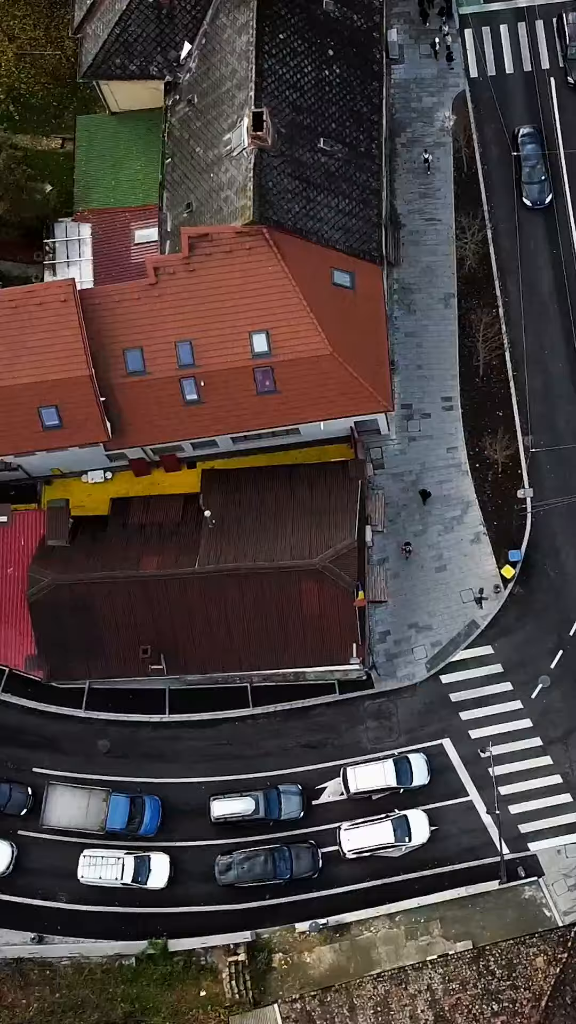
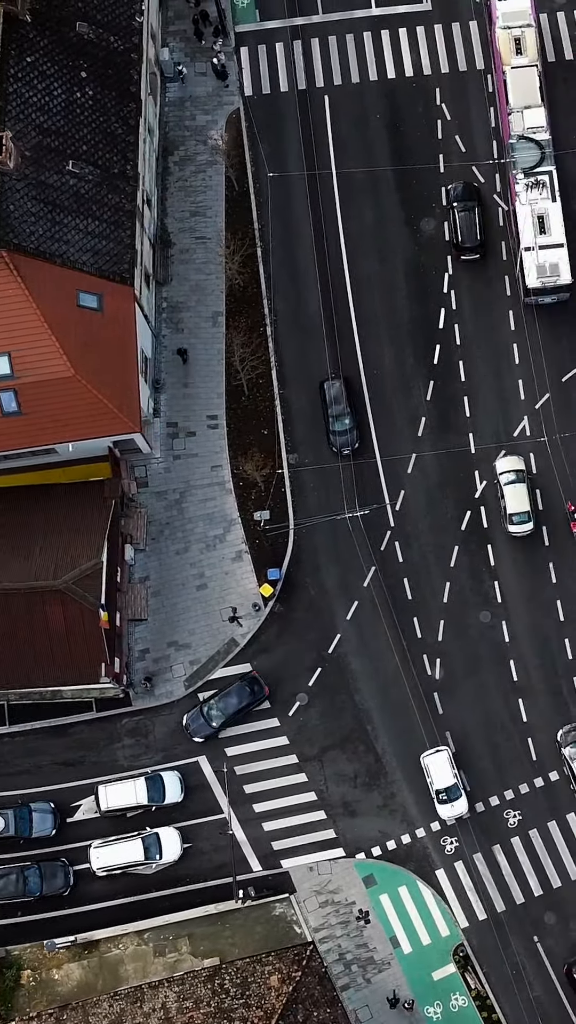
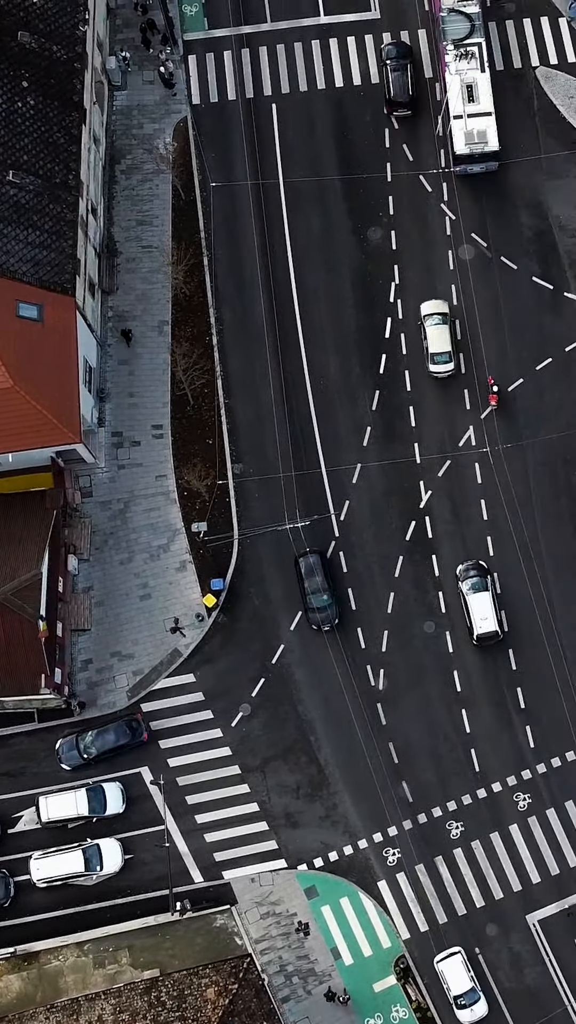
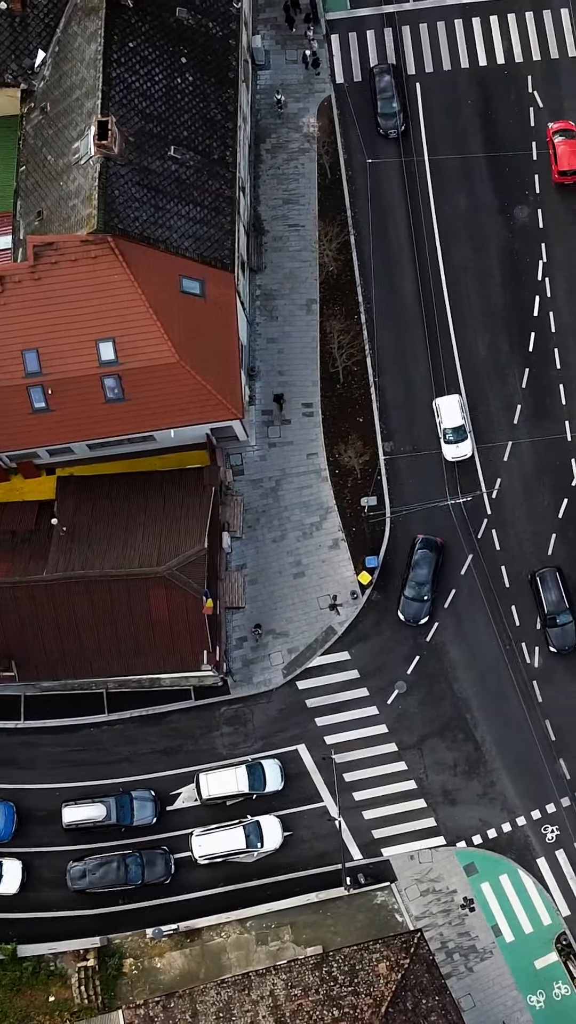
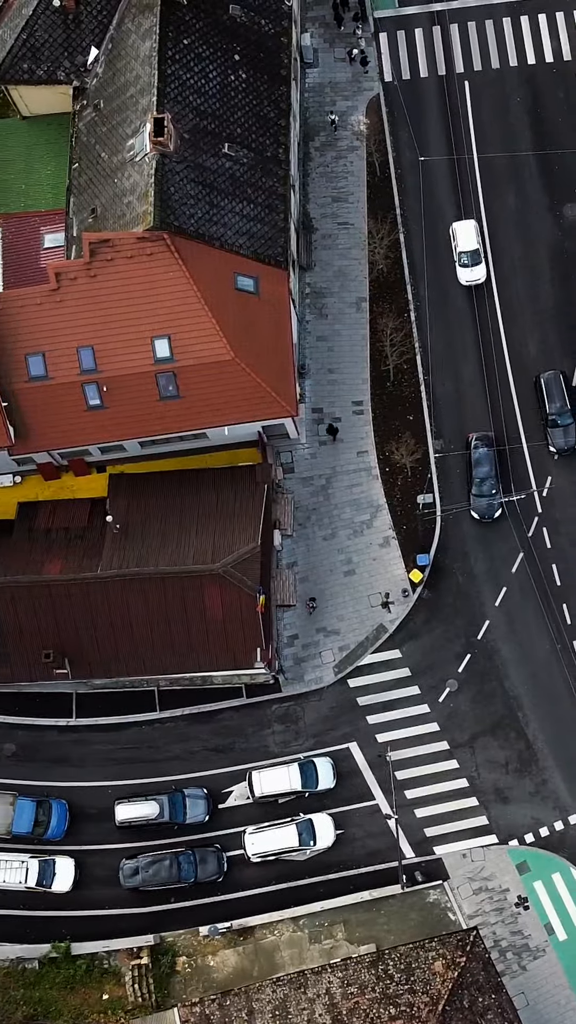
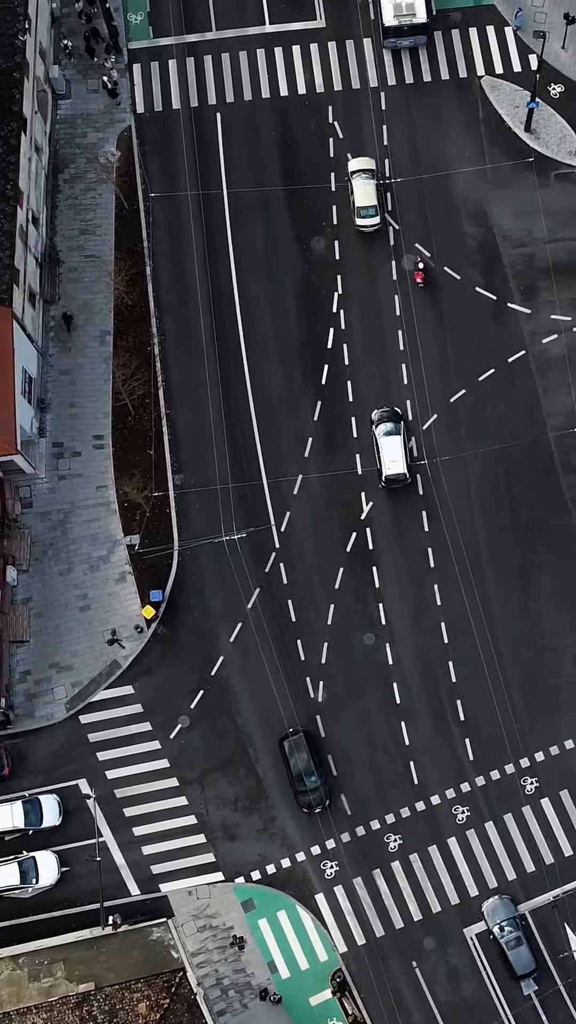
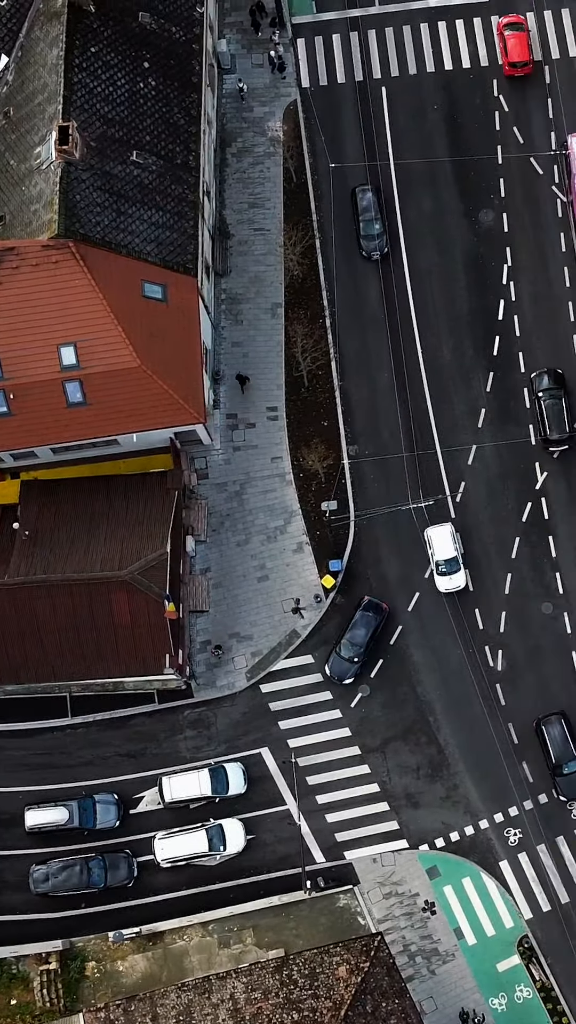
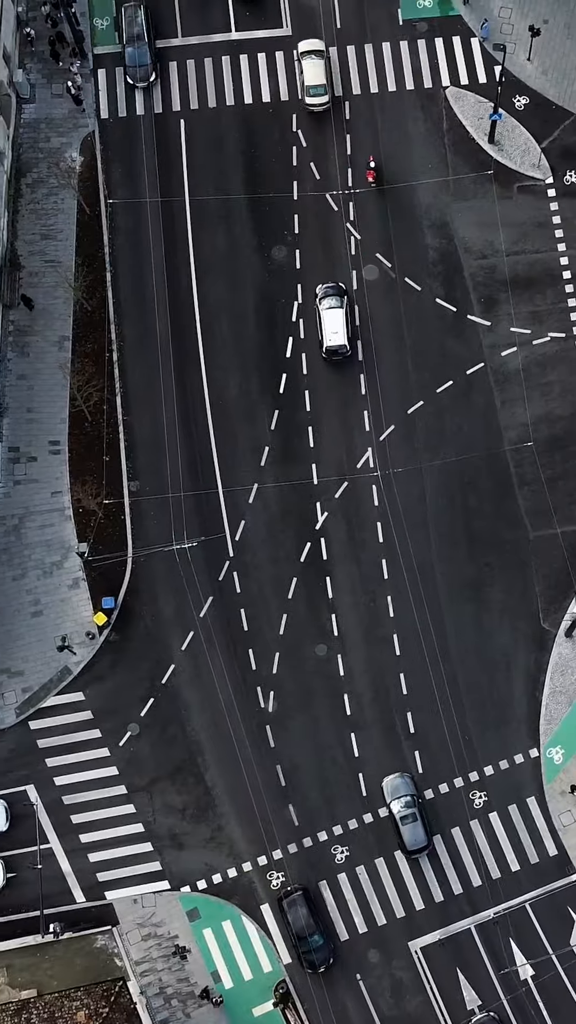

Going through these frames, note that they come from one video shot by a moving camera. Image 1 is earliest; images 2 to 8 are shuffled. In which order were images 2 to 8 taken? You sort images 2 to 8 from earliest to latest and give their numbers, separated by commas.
5, 4, 7, 2, 3, 6, 8
